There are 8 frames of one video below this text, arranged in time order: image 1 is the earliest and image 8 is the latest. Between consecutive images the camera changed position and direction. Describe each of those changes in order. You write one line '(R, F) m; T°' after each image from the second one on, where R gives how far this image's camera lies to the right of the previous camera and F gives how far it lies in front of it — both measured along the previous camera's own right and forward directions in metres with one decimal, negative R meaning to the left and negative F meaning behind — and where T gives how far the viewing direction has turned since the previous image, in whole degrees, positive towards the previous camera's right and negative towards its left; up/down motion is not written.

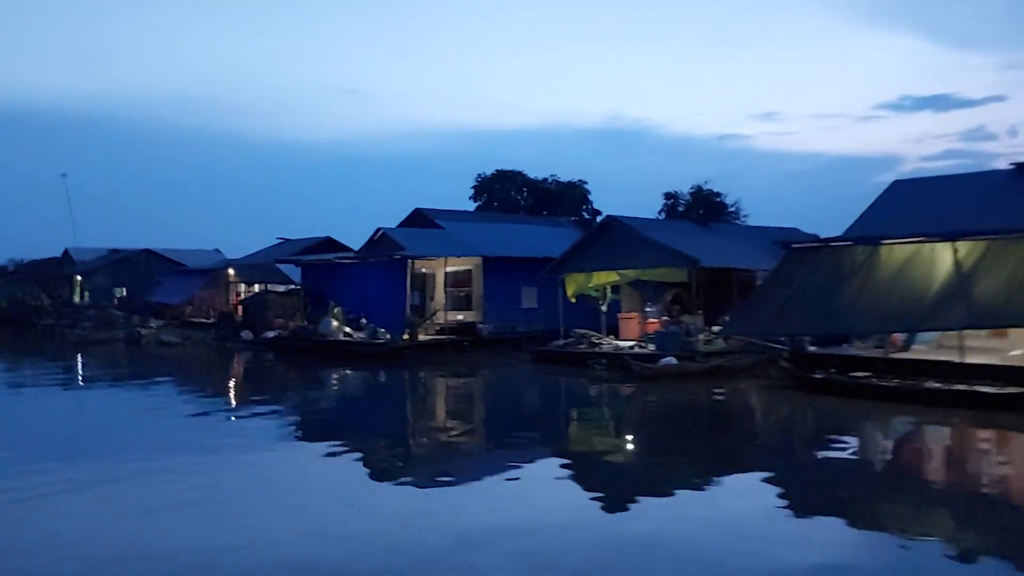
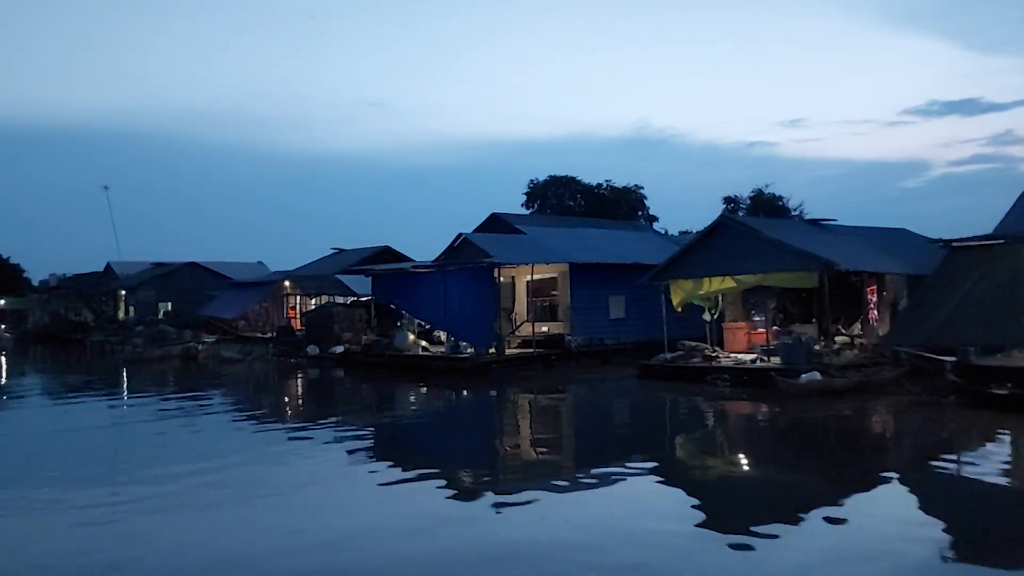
(-0.6, +1.4) m; -1°
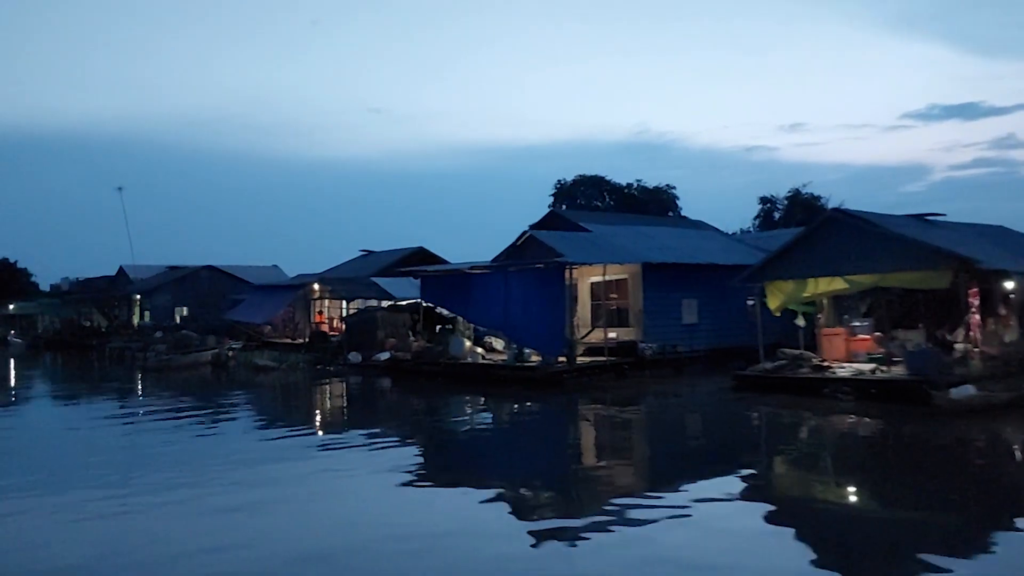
(-0.6, +1.5) m; 0°
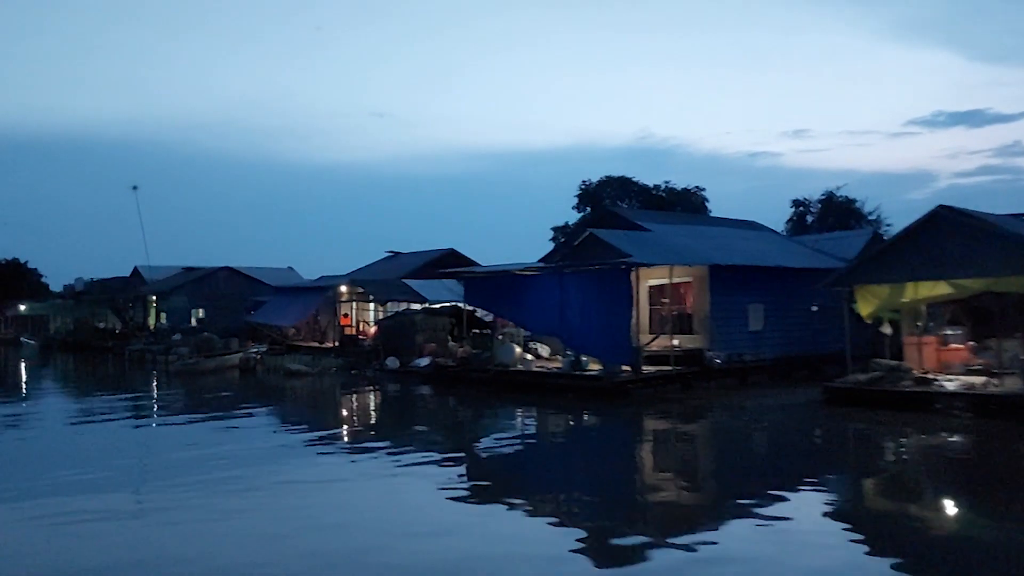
(-0.4, +1.1) m; 0°
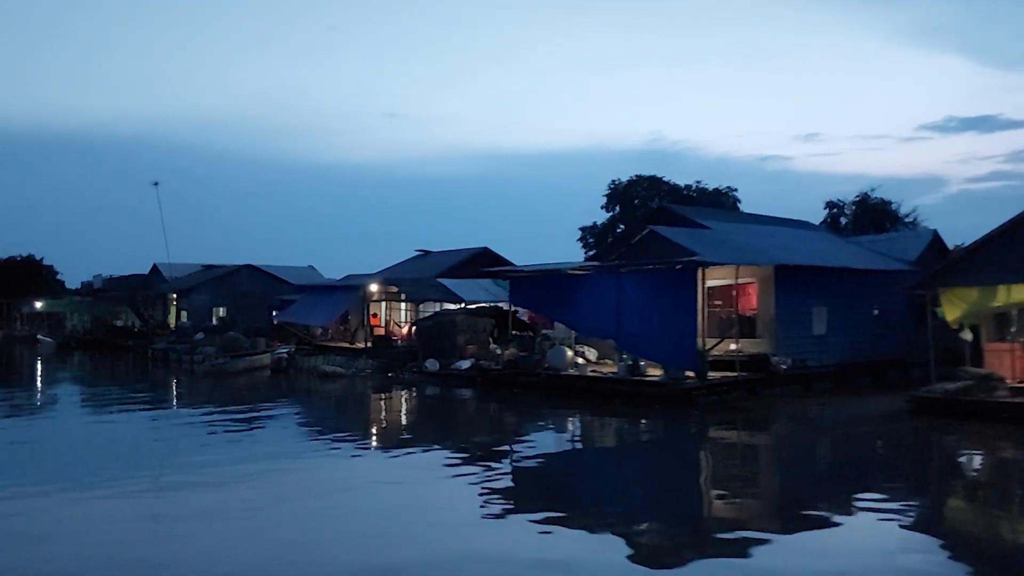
(-0.3, +0.8) m; 0°
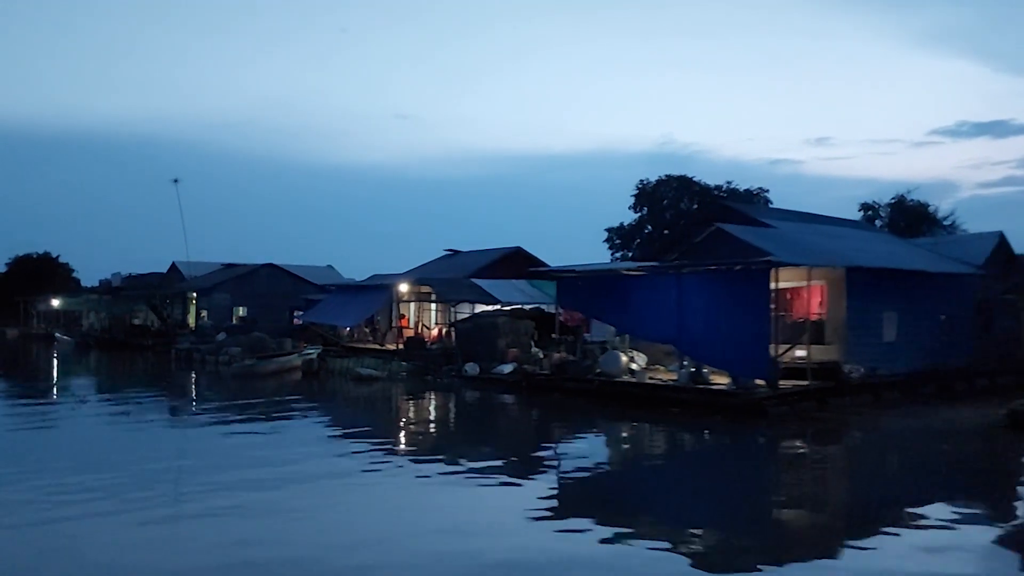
(-0.3, +0.9) m; 0°
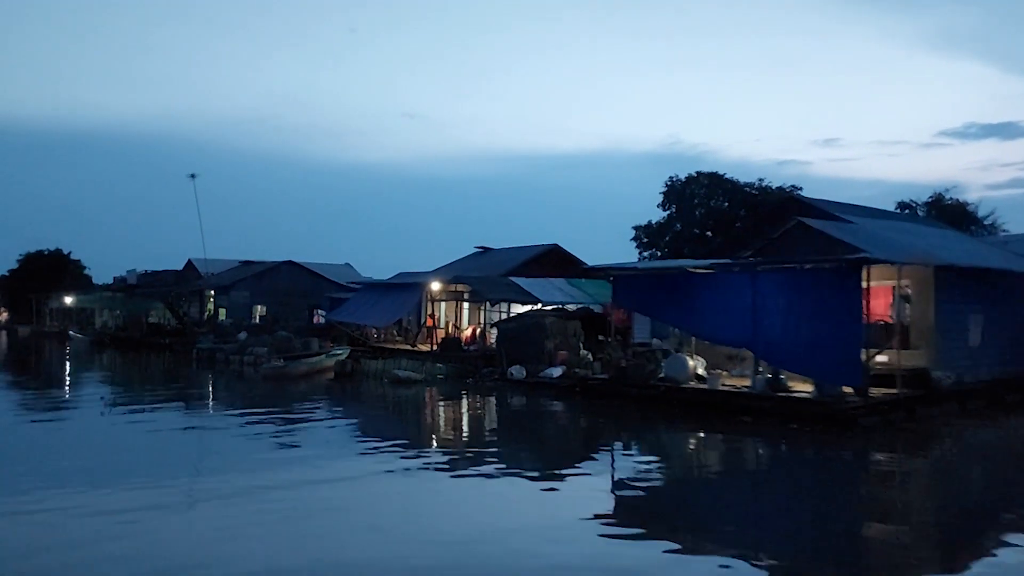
(-0.4, +1.0) m; 0°
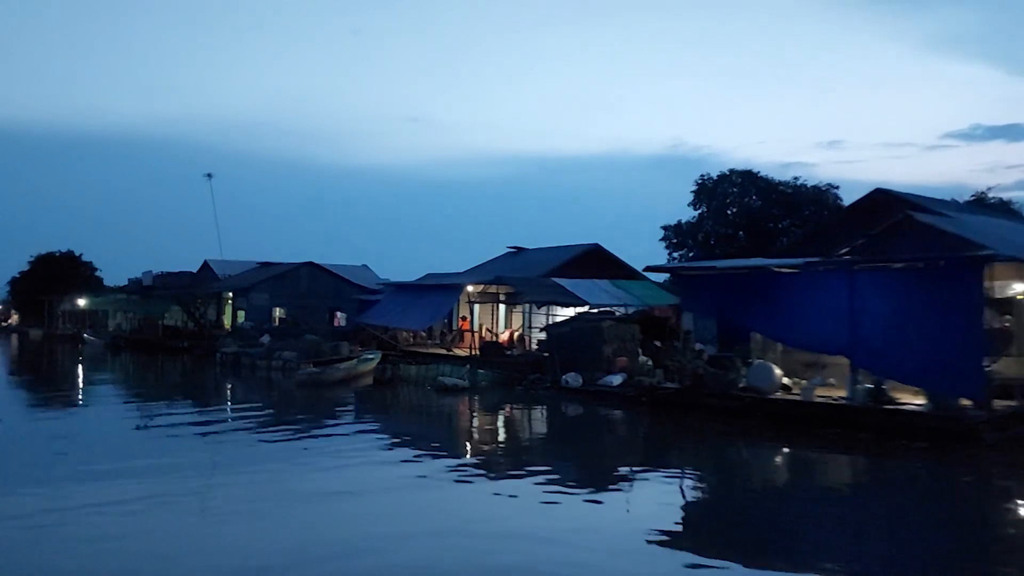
(-0.4, +1.2) m; 0°
